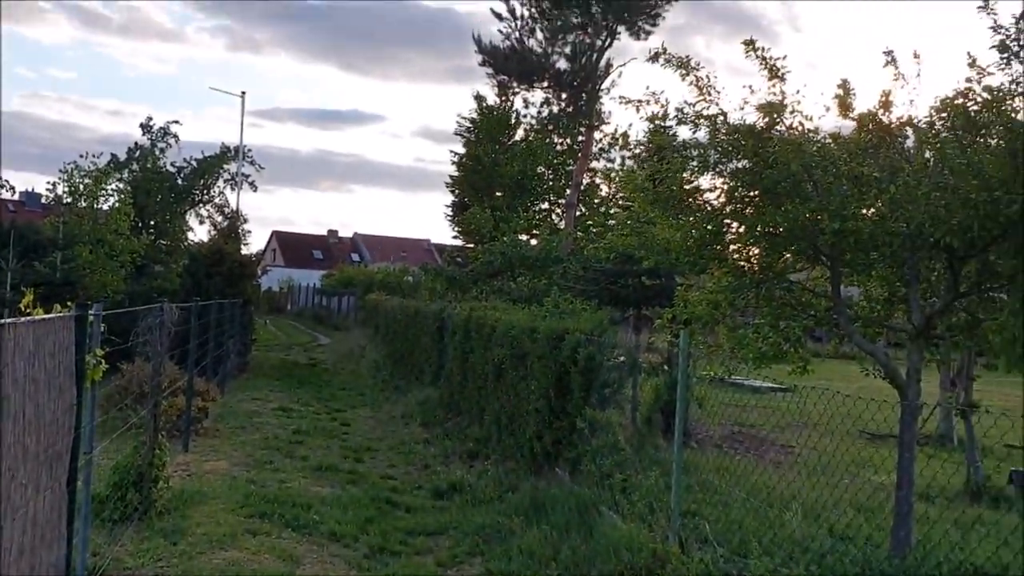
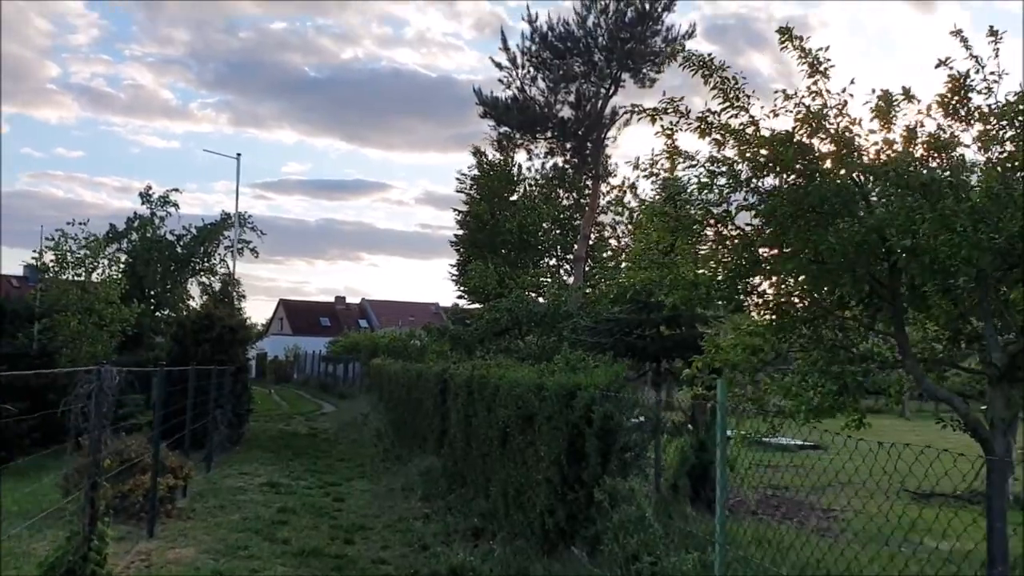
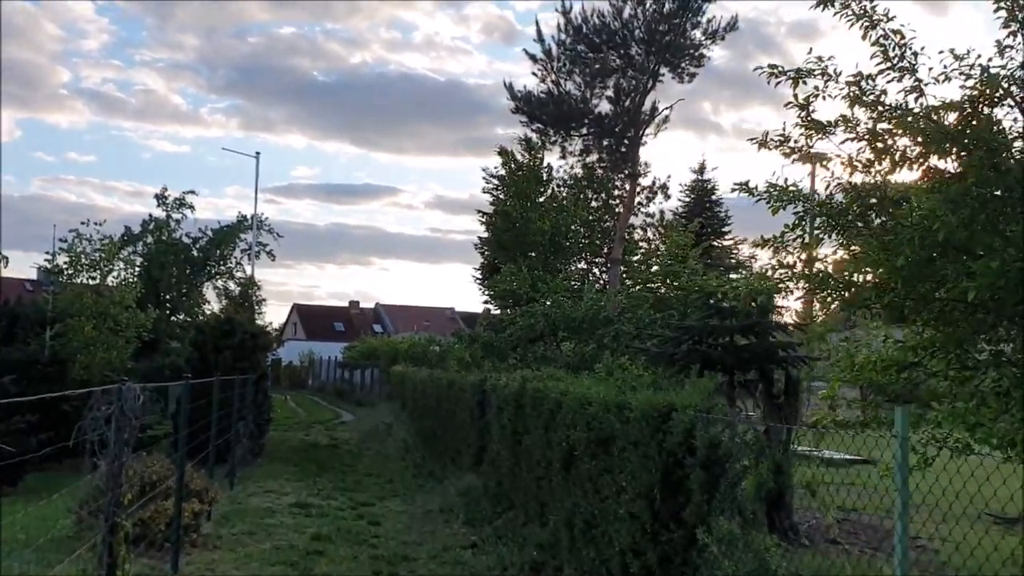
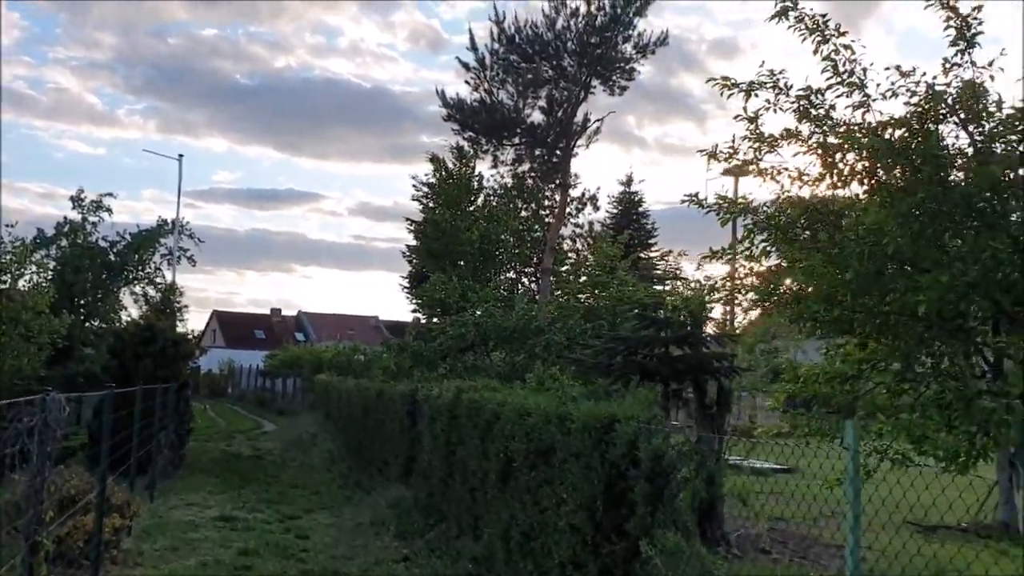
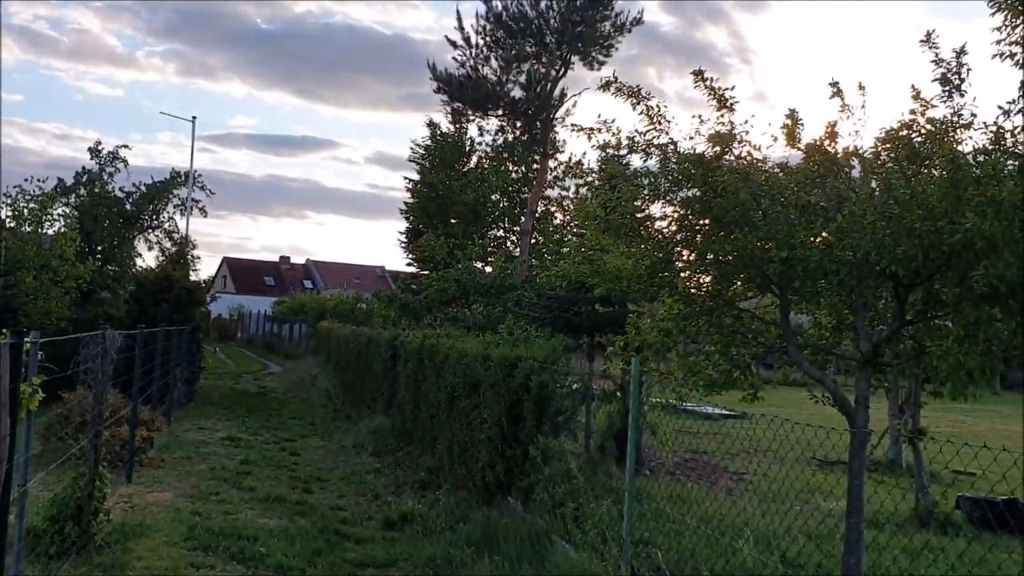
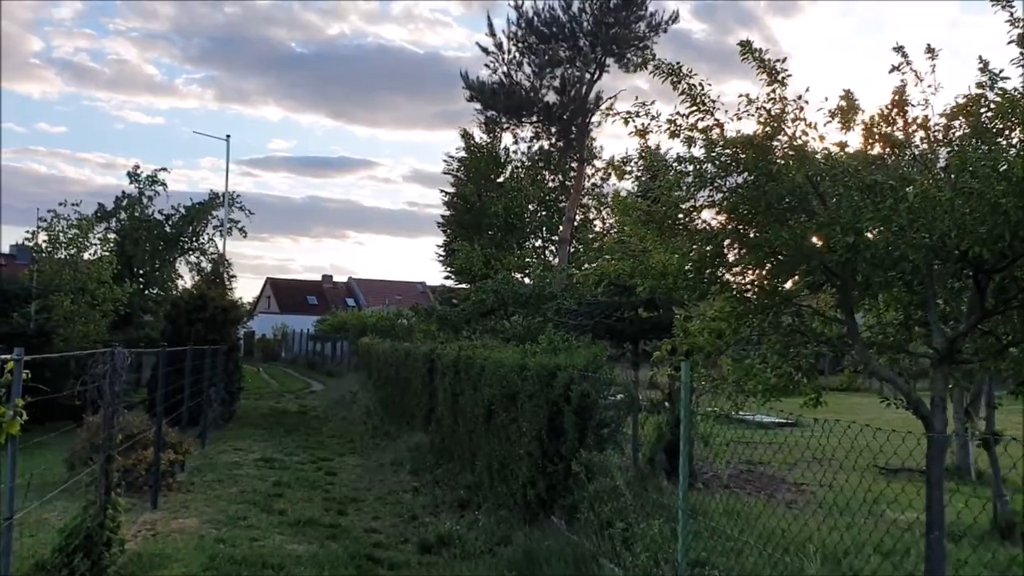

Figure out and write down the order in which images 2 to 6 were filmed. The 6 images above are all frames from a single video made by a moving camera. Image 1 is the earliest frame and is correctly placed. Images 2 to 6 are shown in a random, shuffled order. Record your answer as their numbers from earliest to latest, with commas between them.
5, 6, 2, 3, 4
